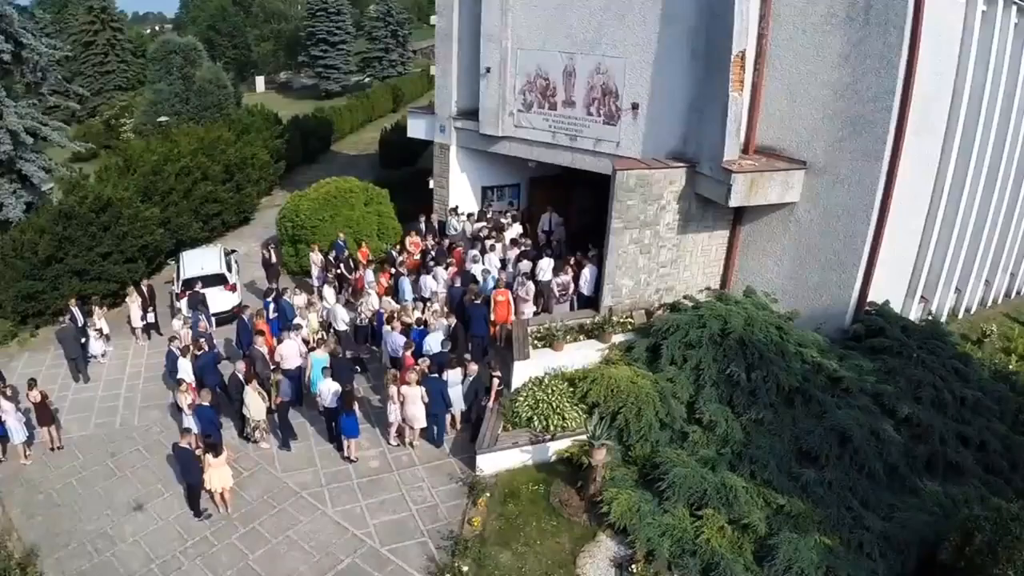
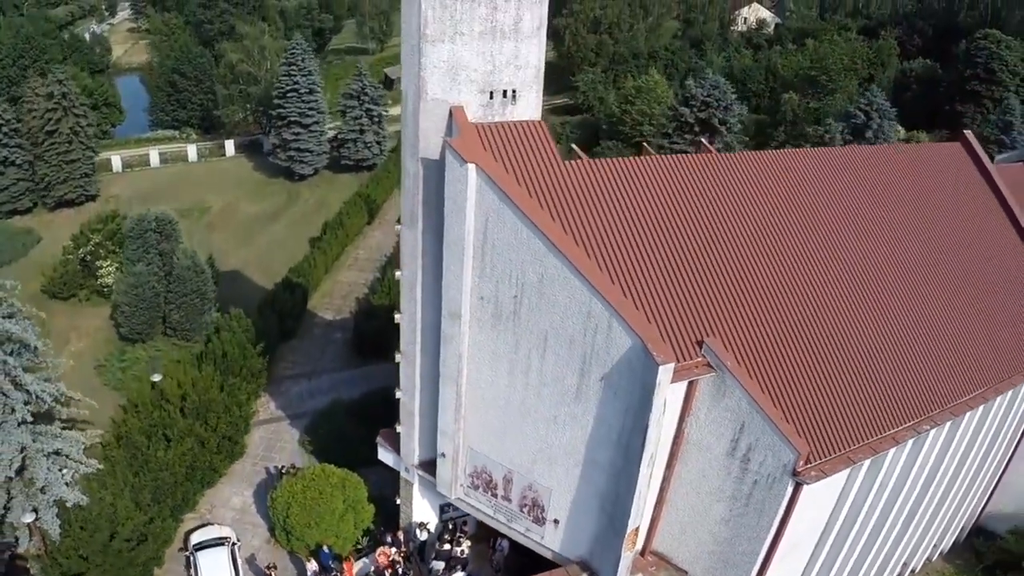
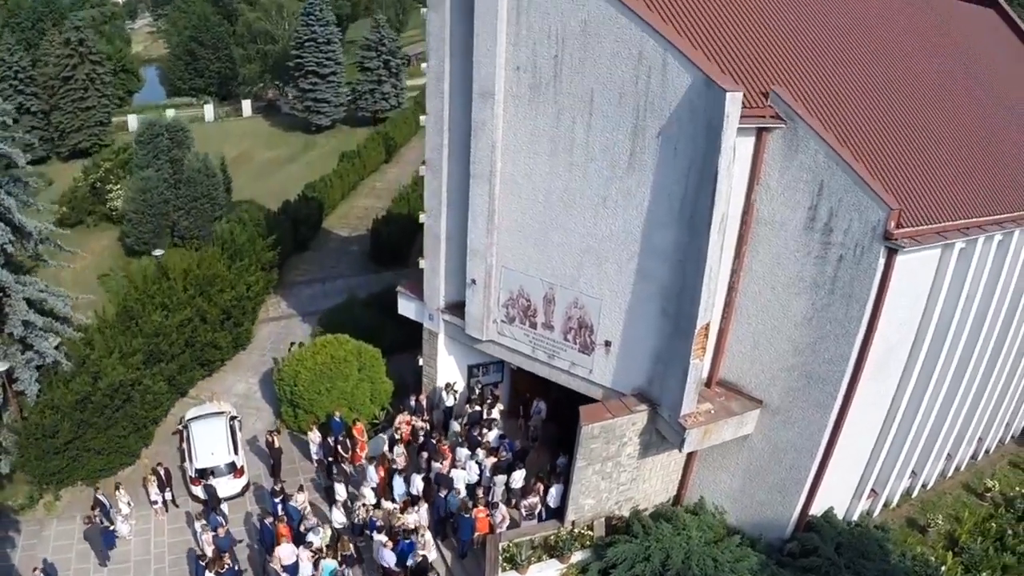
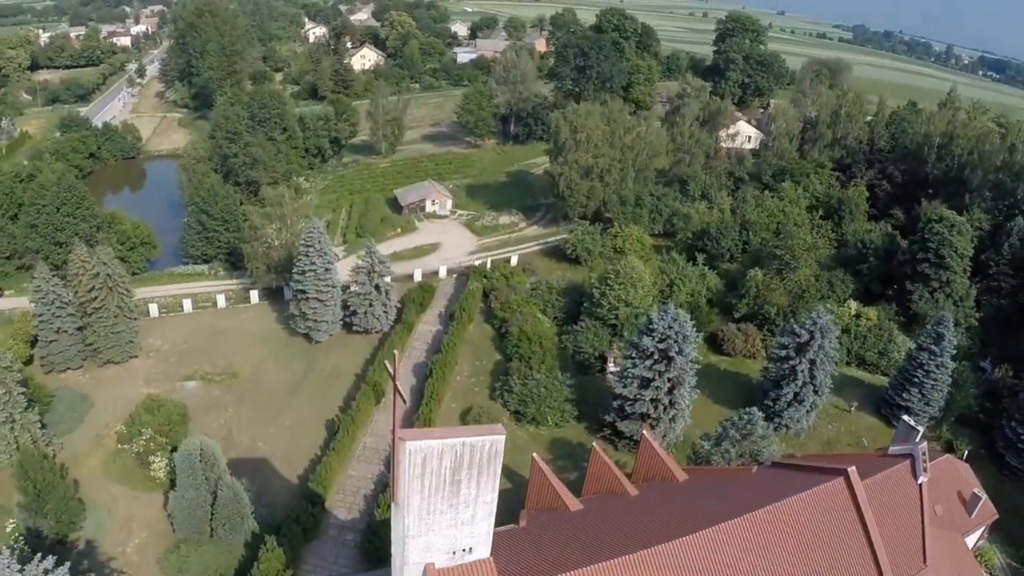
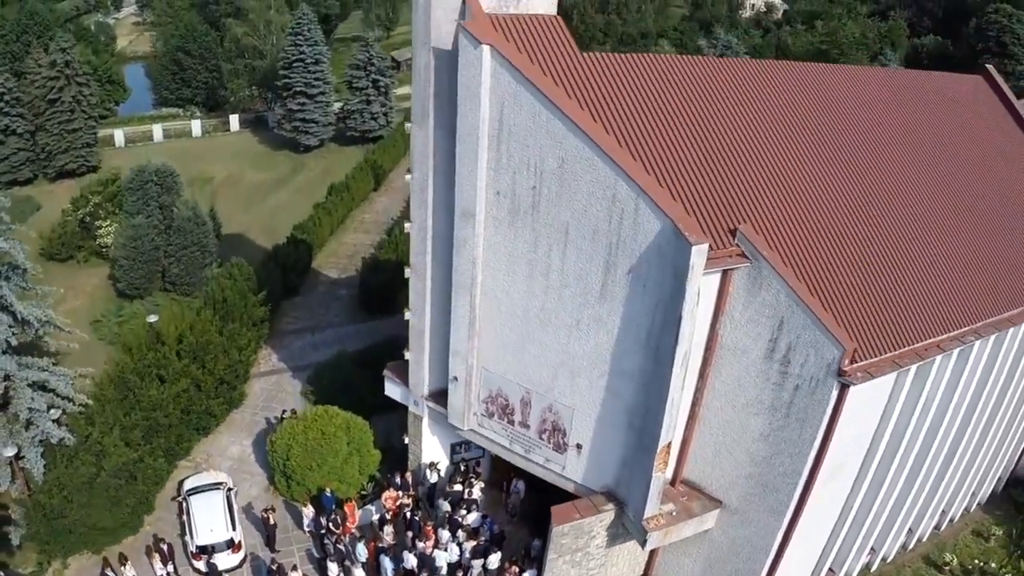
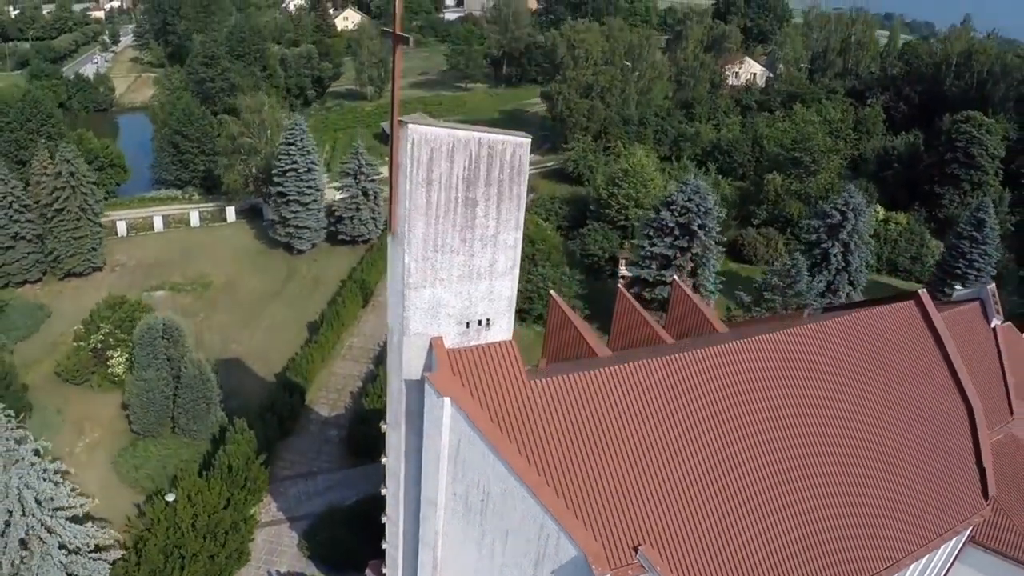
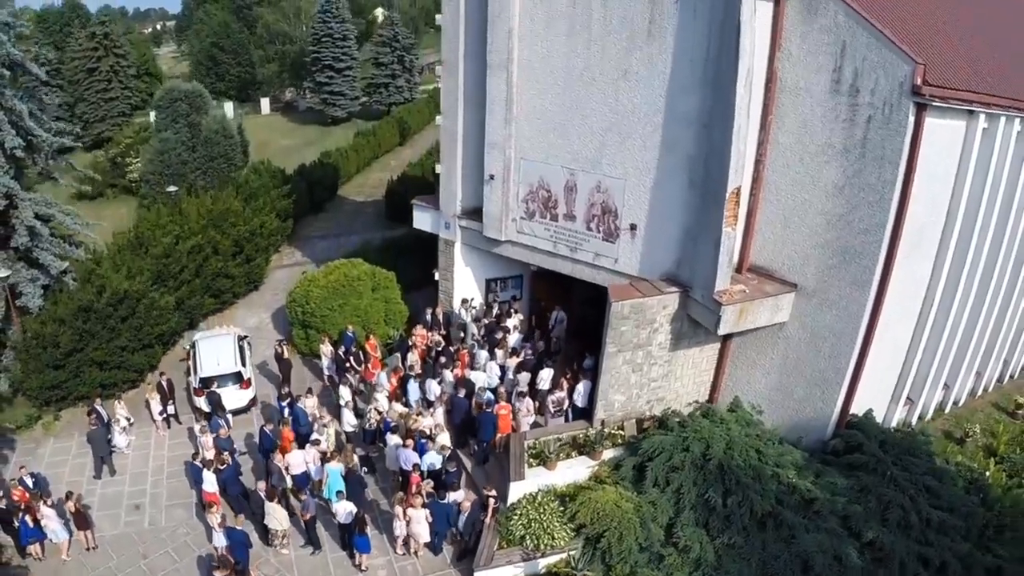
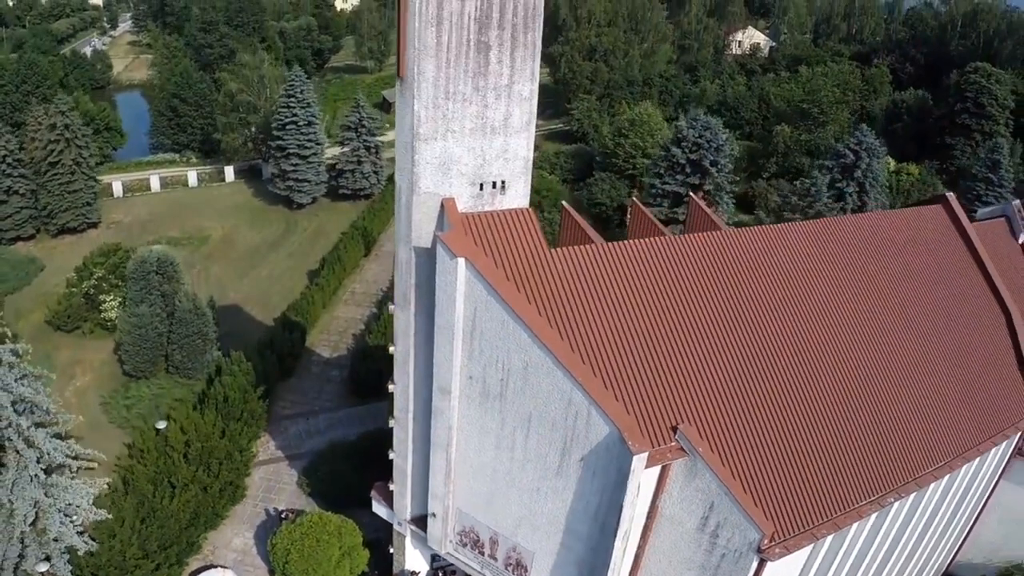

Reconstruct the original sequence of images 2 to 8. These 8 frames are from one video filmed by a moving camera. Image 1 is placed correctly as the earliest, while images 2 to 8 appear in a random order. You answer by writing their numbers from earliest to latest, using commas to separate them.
7, 3, 5, 2, 8, 6, 4
